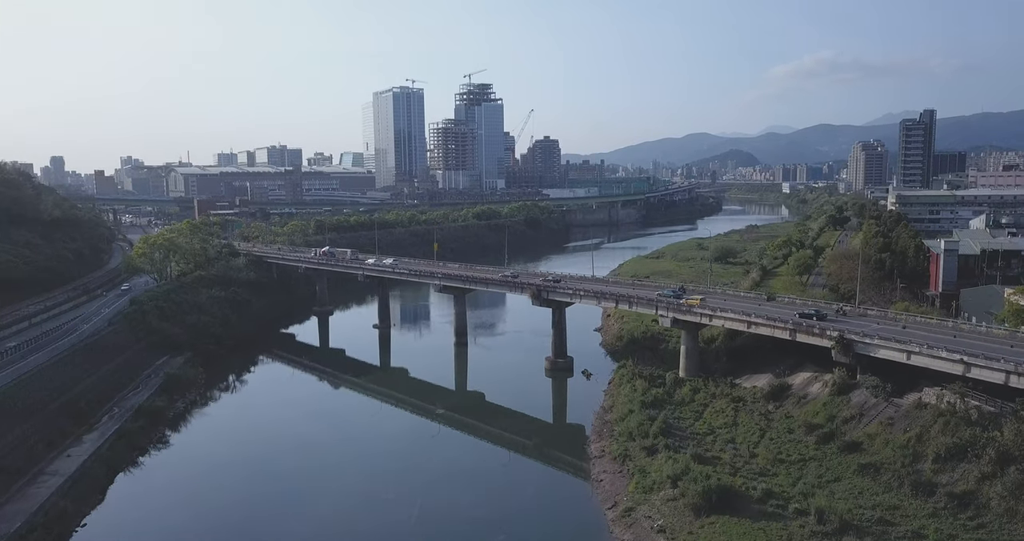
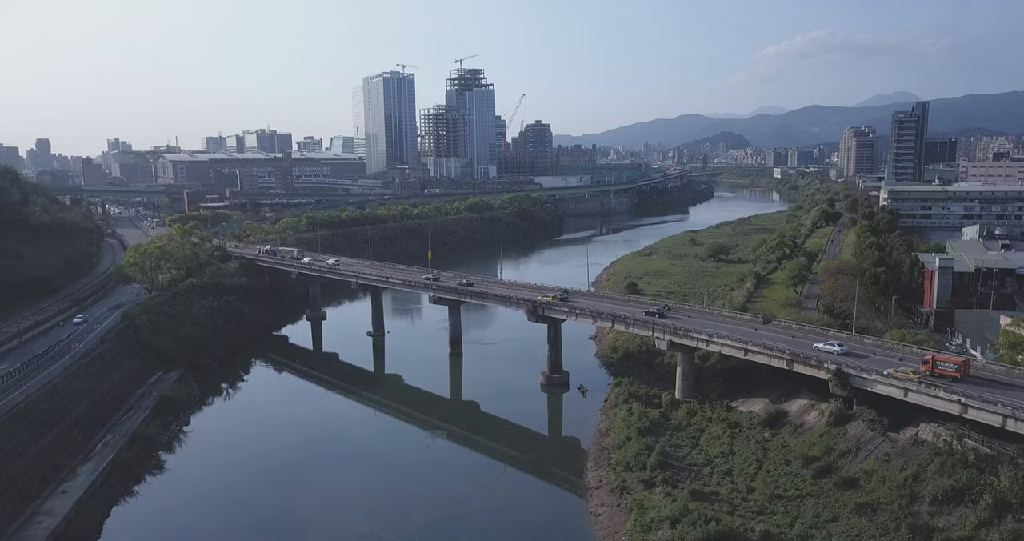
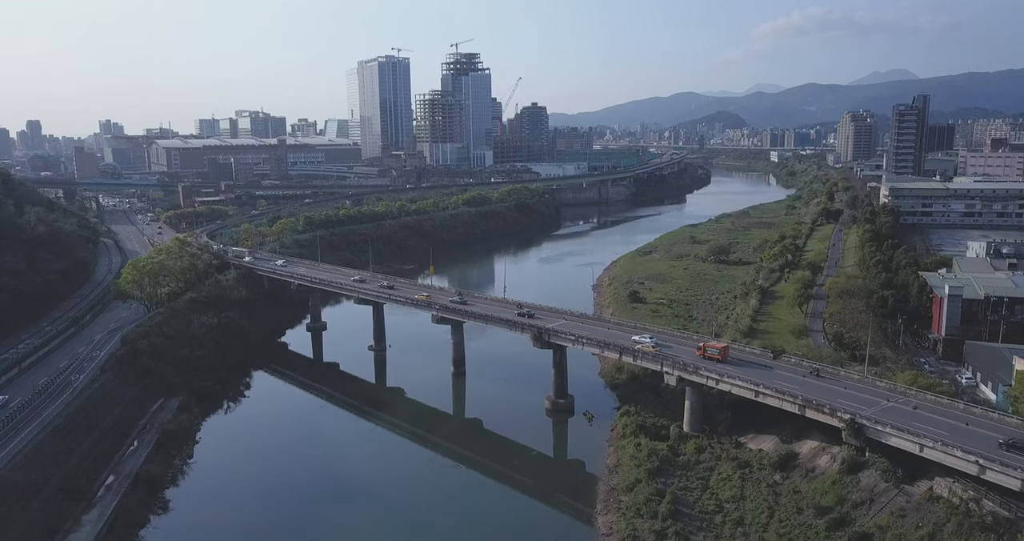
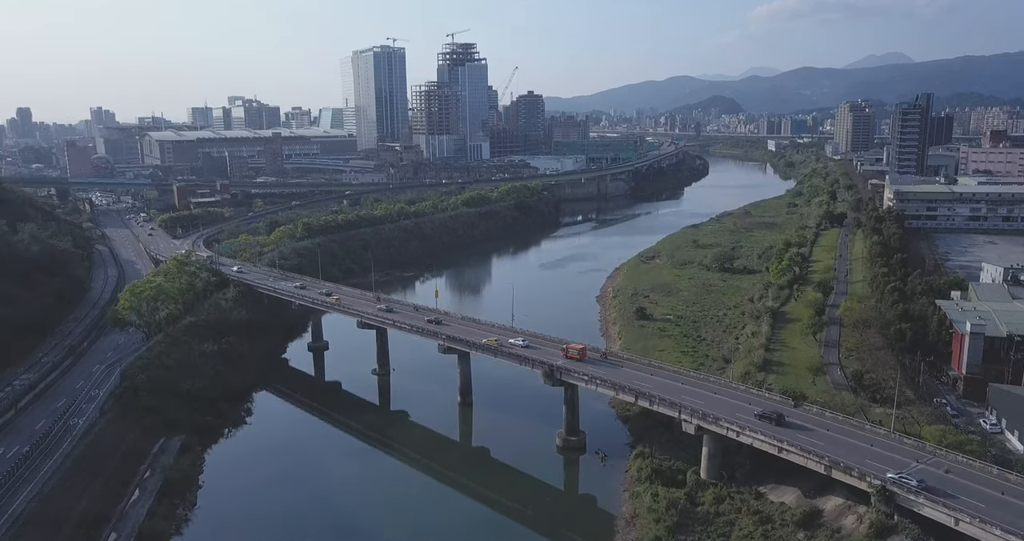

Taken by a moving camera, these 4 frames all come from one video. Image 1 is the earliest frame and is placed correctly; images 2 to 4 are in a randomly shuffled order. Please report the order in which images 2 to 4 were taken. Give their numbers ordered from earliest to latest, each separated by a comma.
2, 3, 4
